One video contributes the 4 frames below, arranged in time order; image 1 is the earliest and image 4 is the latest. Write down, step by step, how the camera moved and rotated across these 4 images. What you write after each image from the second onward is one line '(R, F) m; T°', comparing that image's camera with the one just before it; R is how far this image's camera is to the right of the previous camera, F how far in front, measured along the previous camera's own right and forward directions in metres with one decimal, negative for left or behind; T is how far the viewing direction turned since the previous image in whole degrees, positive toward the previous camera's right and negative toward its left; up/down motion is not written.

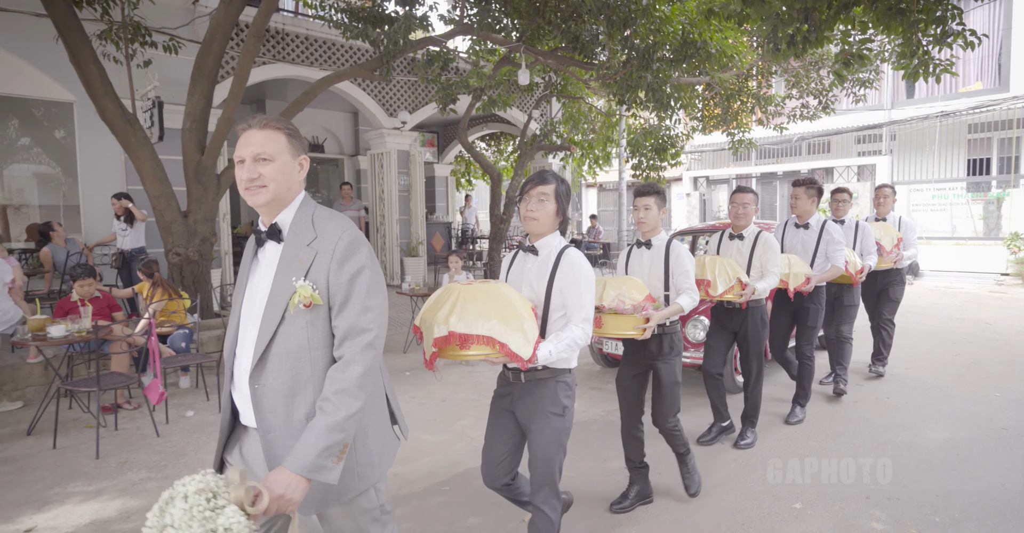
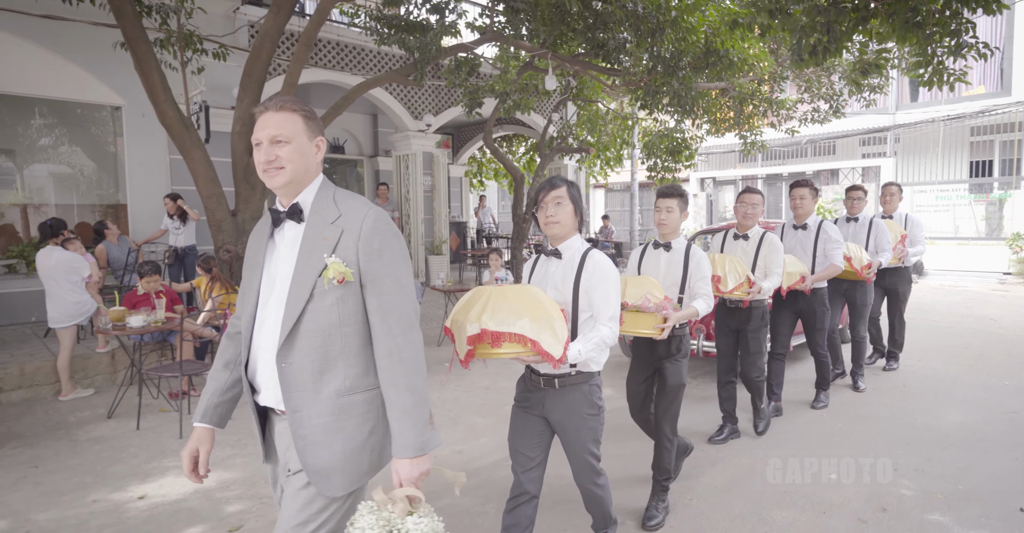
(-0.4, -0.4) m; 0°
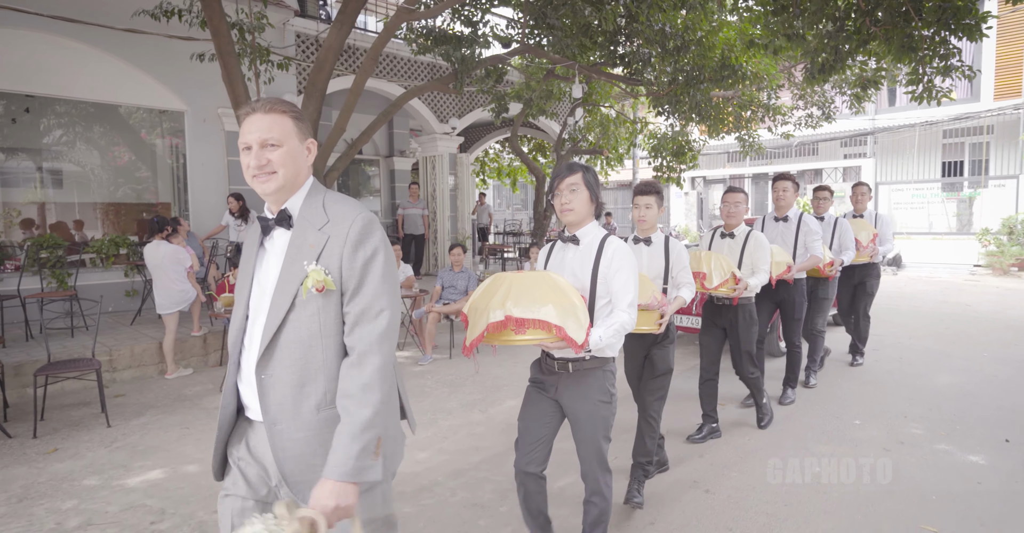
(-0.8, -0.8) m; +2°
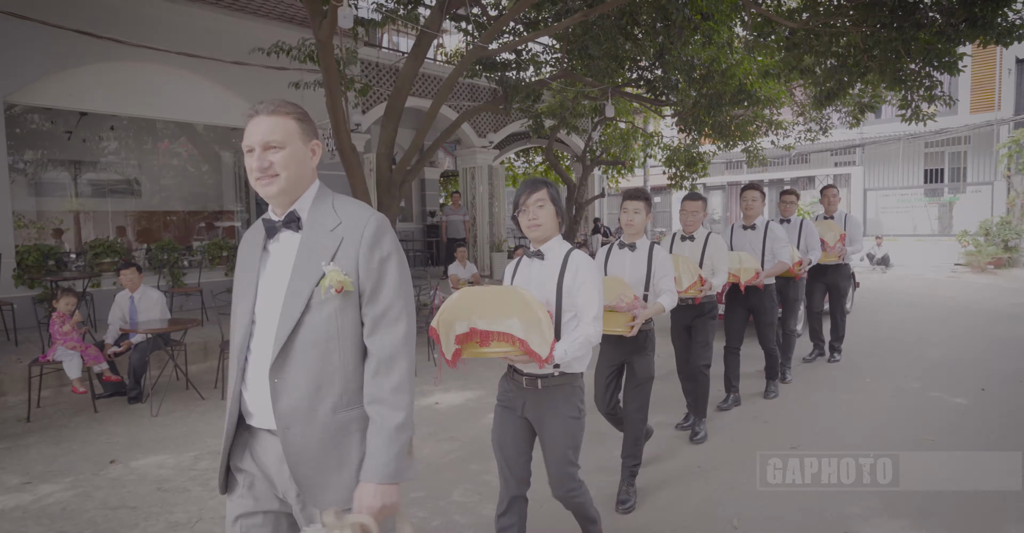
(-0.9, -1.2) m; +1°
